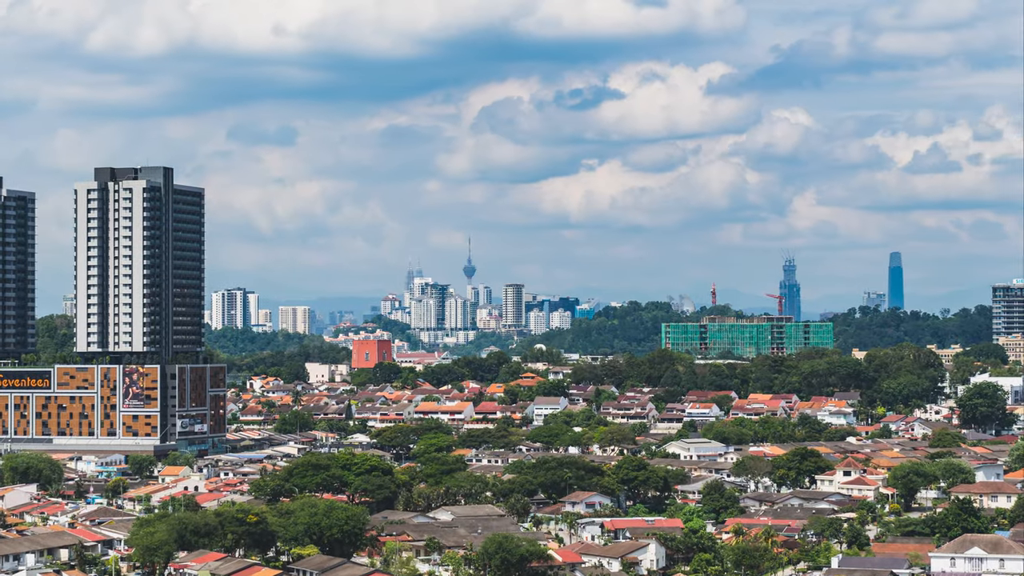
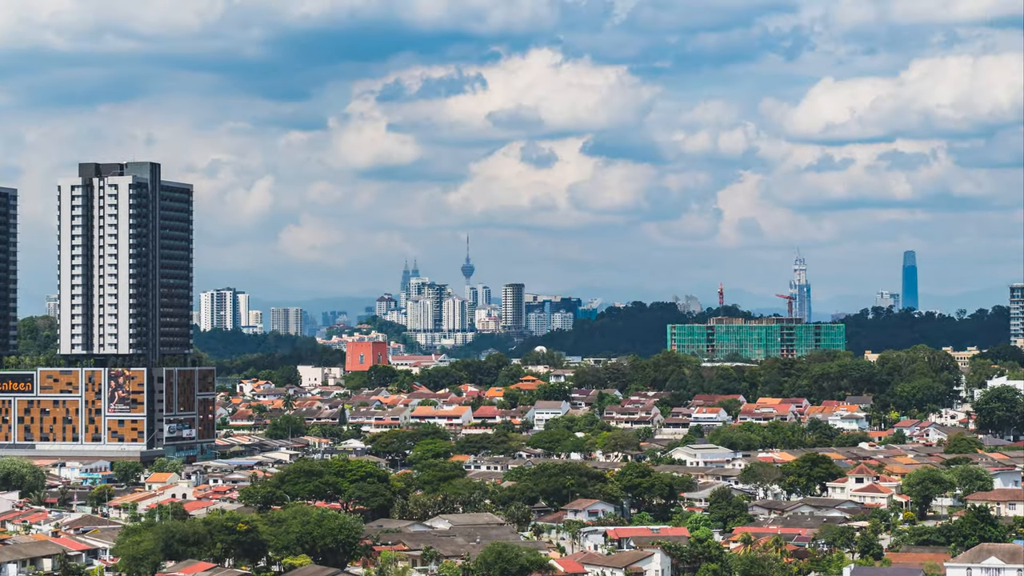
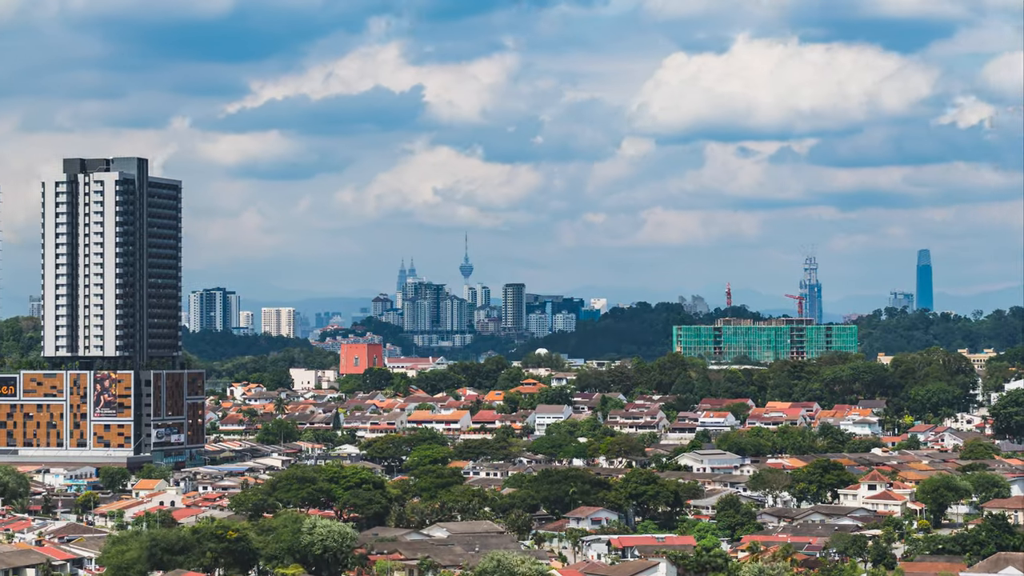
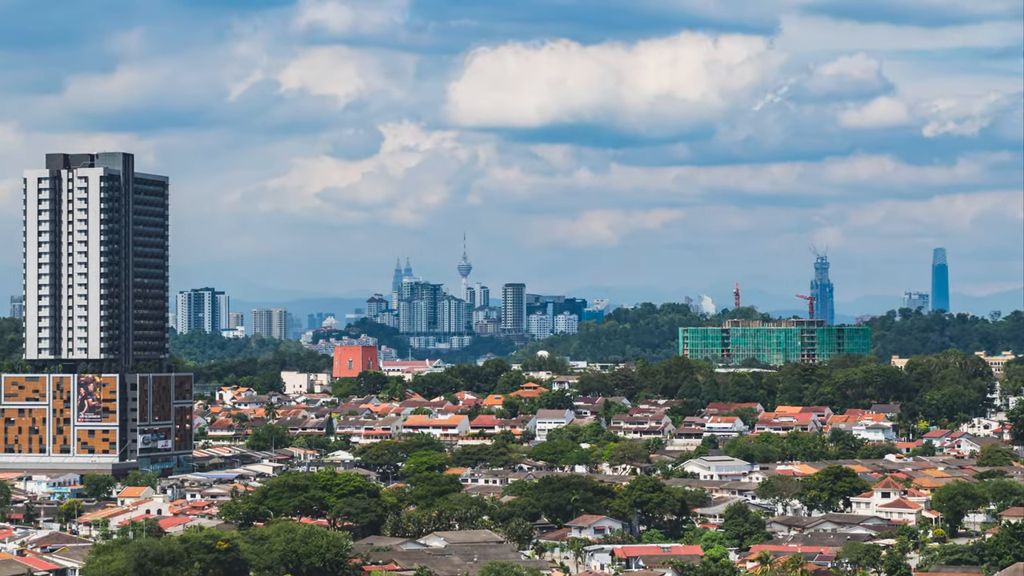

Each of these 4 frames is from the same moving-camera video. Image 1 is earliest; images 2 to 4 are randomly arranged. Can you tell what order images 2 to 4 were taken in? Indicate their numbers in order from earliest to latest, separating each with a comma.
2, 3, 4
